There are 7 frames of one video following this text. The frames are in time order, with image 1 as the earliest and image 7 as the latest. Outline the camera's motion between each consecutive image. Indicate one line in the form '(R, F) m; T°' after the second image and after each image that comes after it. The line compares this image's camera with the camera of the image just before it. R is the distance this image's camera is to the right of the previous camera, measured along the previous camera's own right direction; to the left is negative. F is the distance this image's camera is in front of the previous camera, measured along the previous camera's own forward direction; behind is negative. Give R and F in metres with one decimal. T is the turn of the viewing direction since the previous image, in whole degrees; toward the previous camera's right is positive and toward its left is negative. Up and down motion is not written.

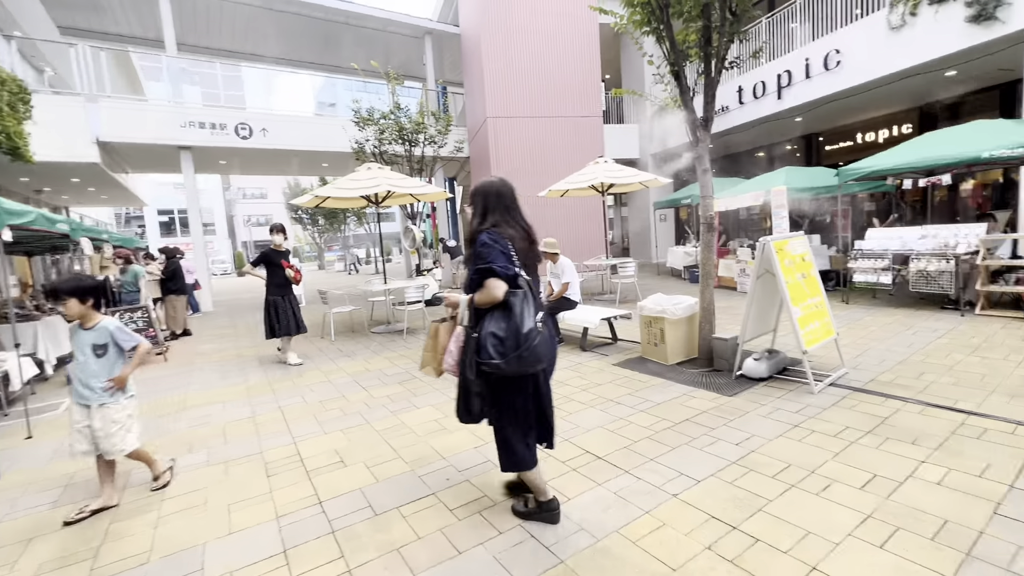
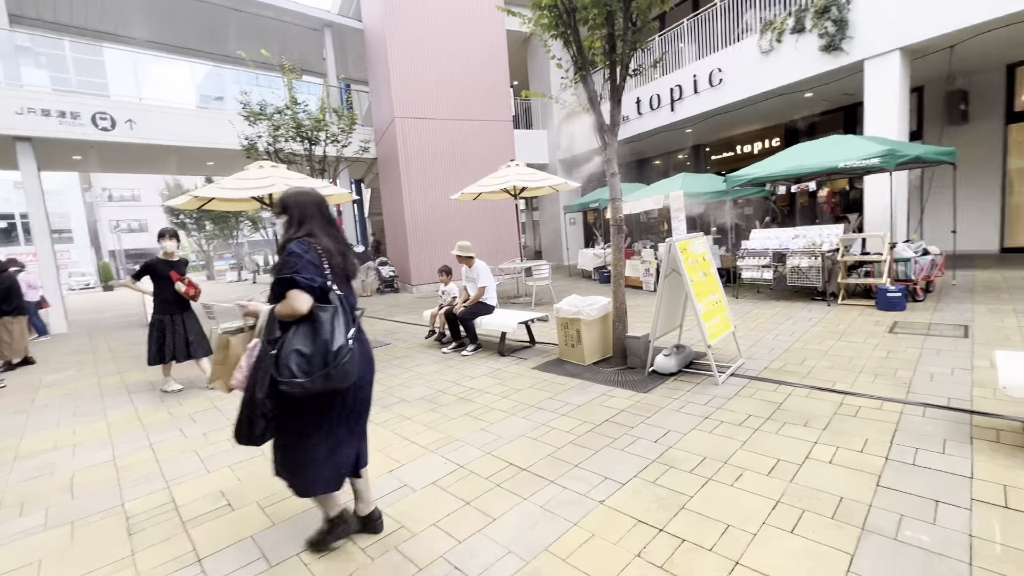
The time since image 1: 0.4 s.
(0.0, +0.2) m; +11°
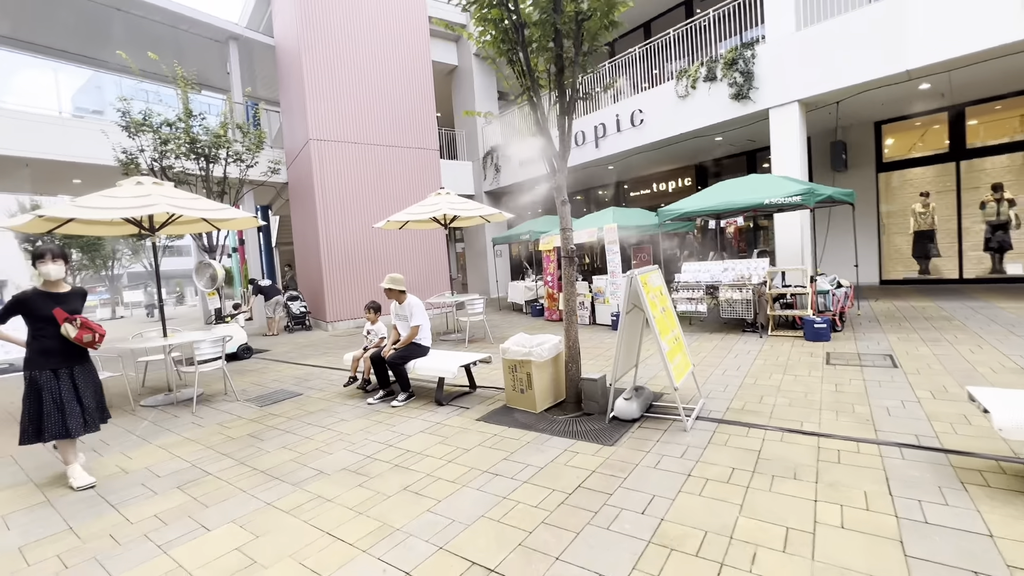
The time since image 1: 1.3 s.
(-0.2, +0.6) m; +10°
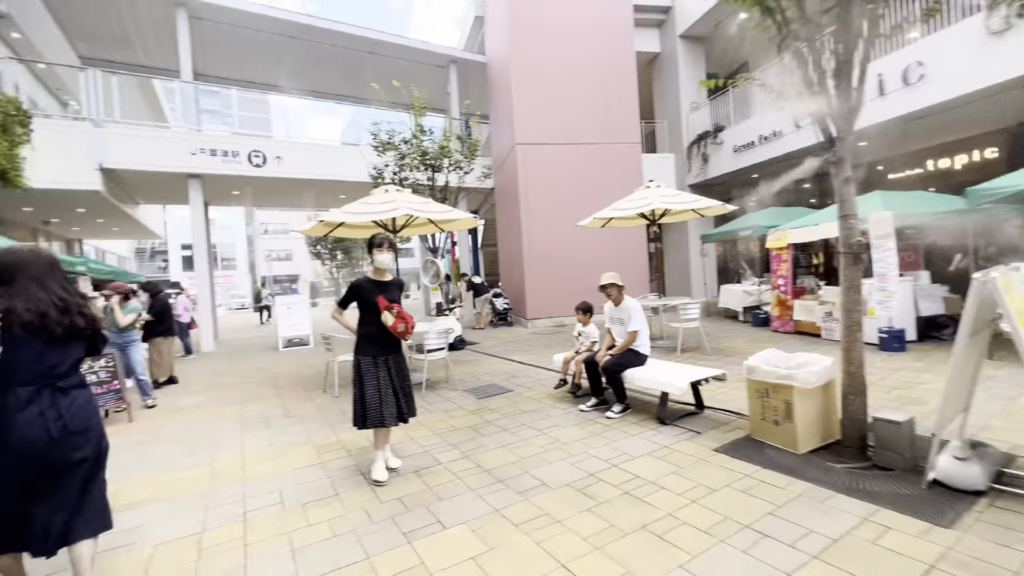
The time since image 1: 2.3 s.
(-0.5, +0.4) m; -23°
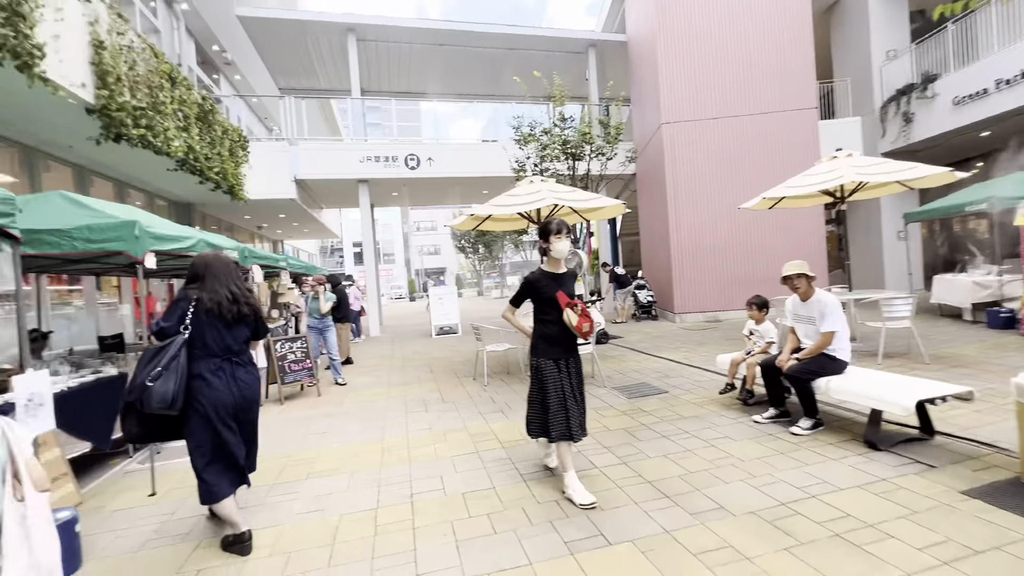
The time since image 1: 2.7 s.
(-0.2, +0.2) m; -17°
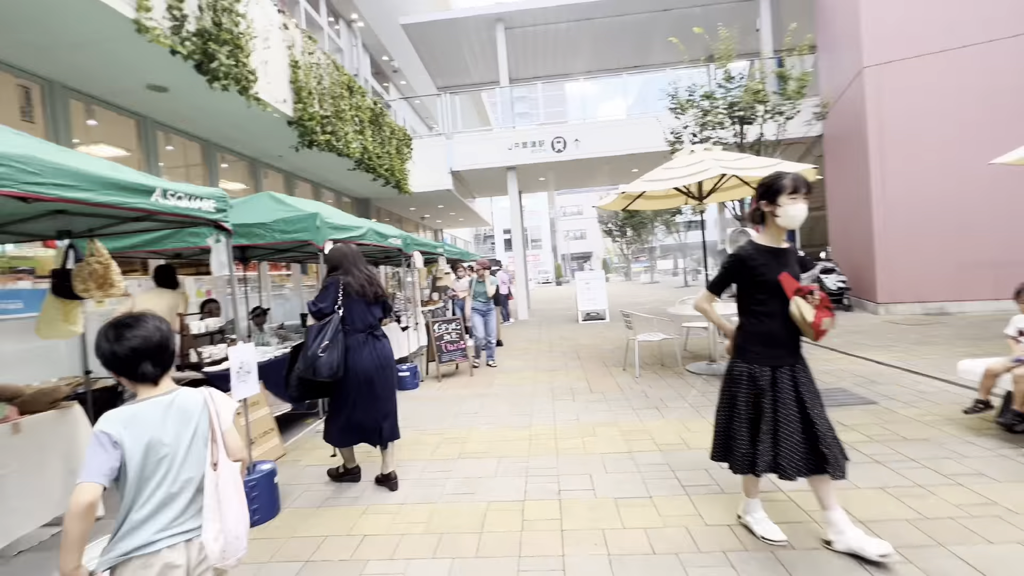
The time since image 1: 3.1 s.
(-0.1, +0.3) m; -18°
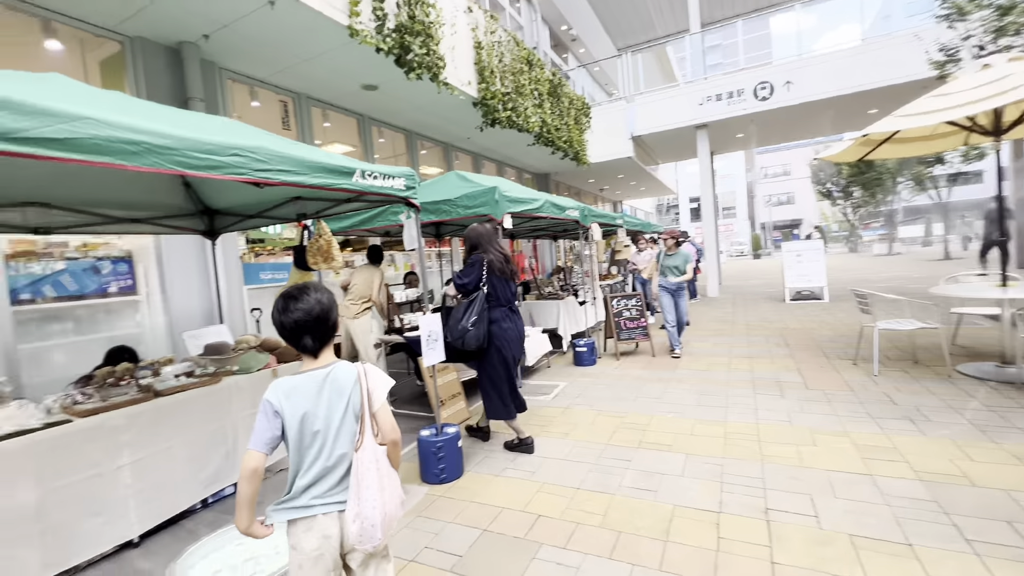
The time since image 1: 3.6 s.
(-0.1, +0.3) m; -22°
